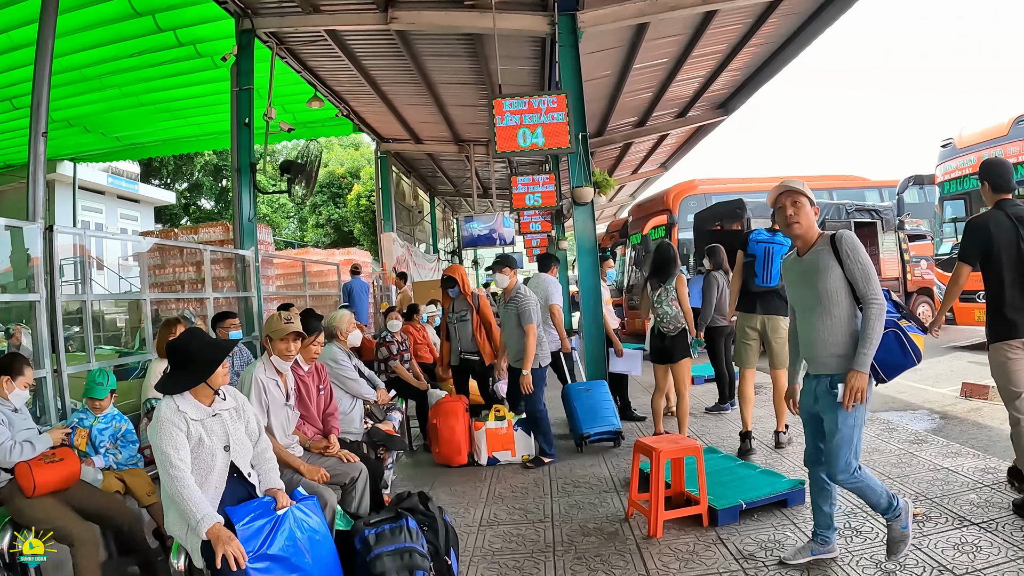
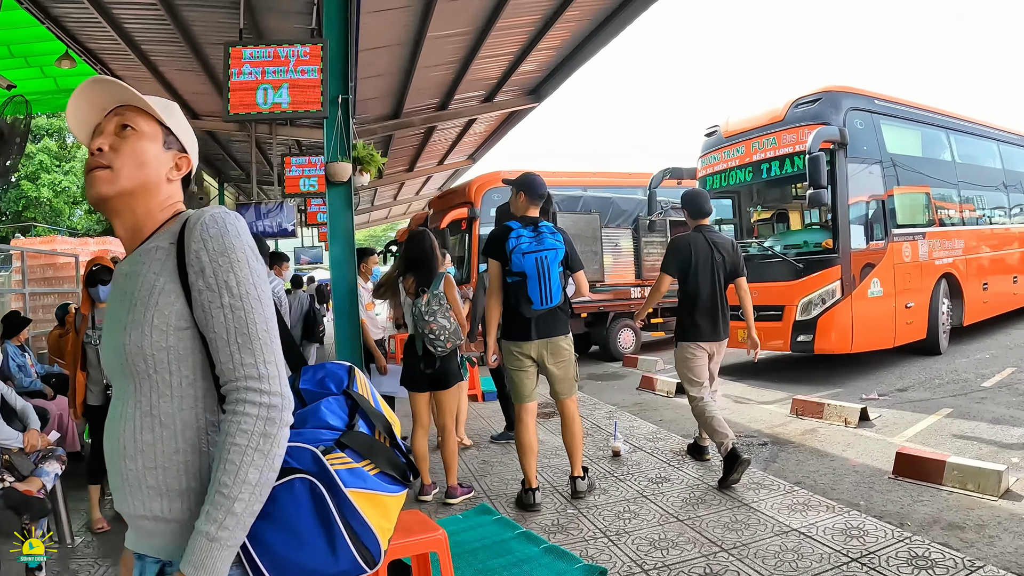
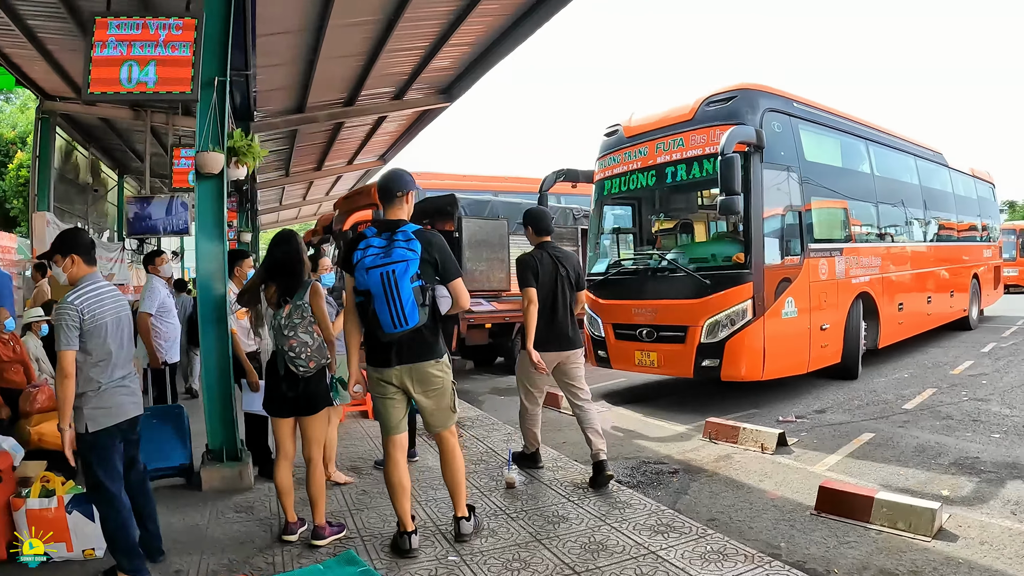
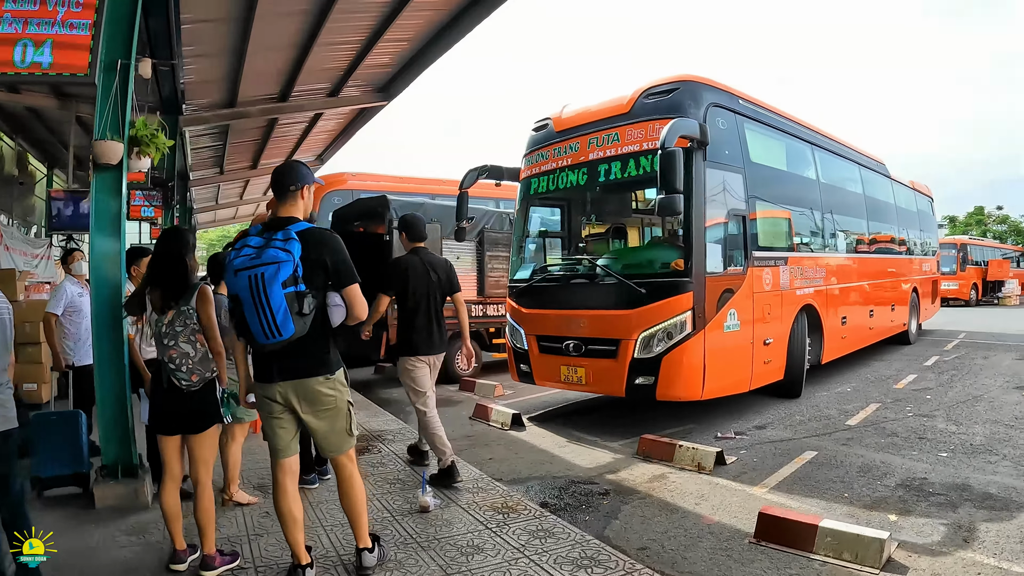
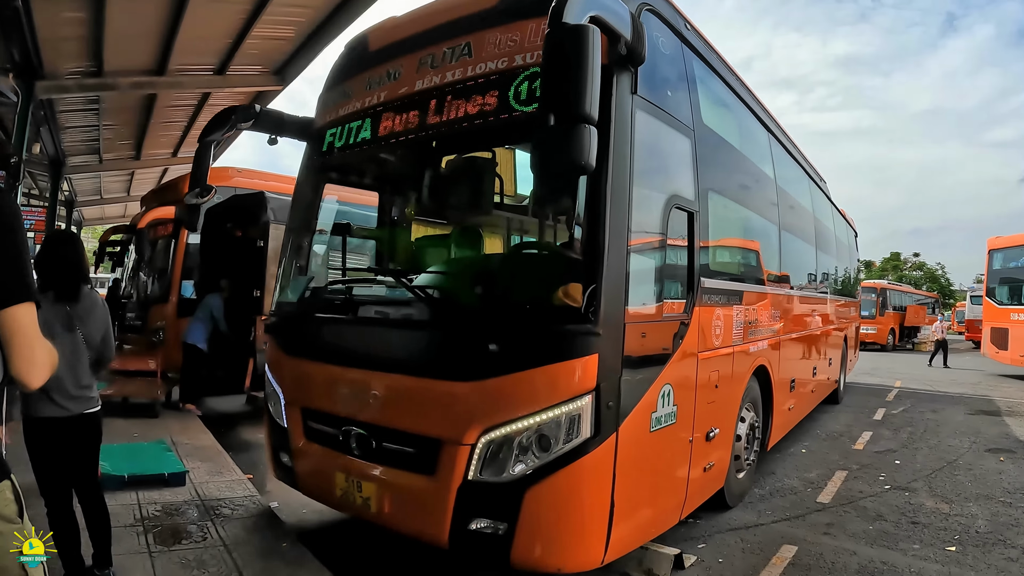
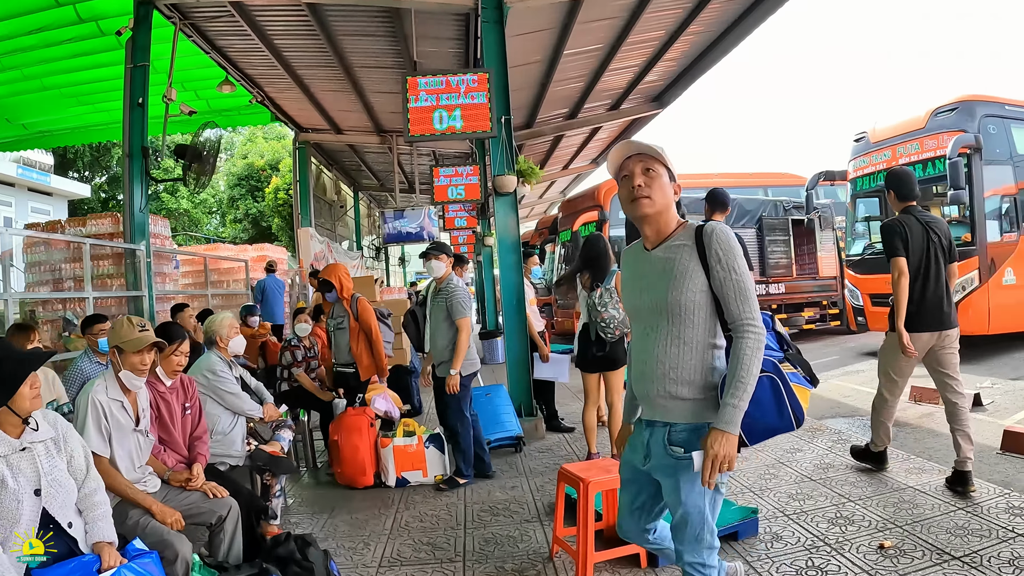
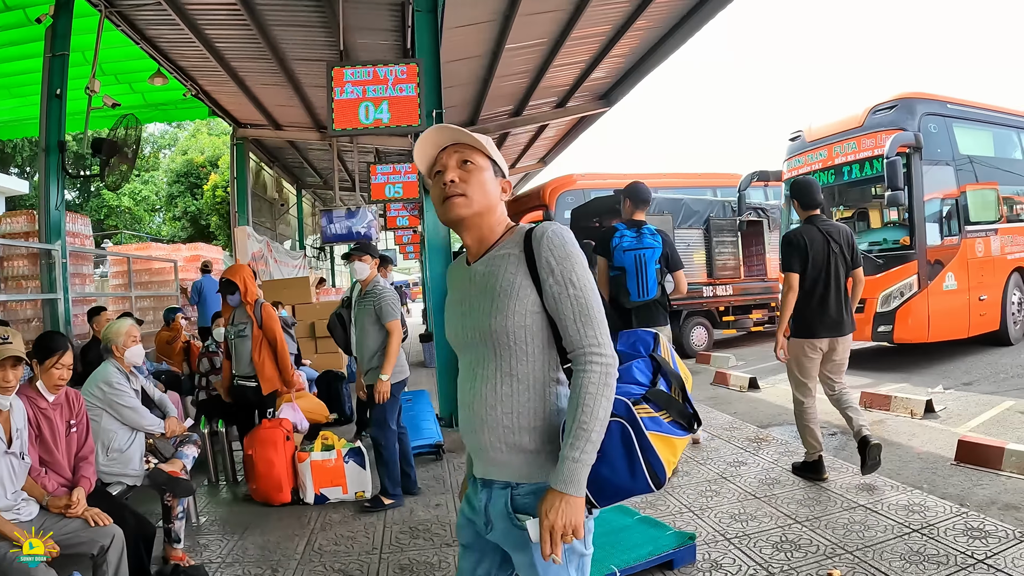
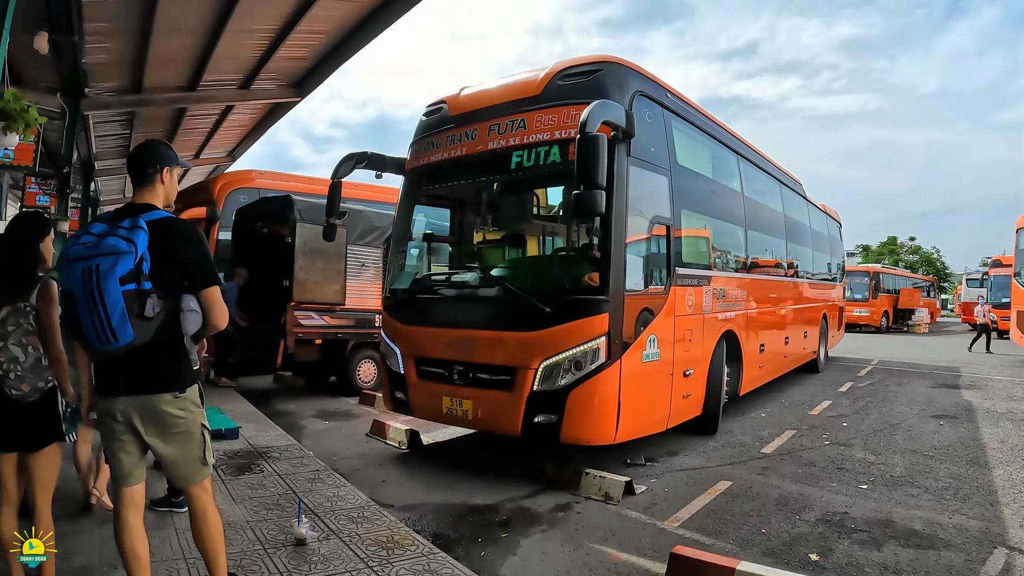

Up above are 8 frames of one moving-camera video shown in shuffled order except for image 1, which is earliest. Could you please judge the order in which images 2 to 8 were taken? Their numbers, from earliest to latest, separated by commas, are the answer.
6, 7, 2, 3, 4, 8, 5
